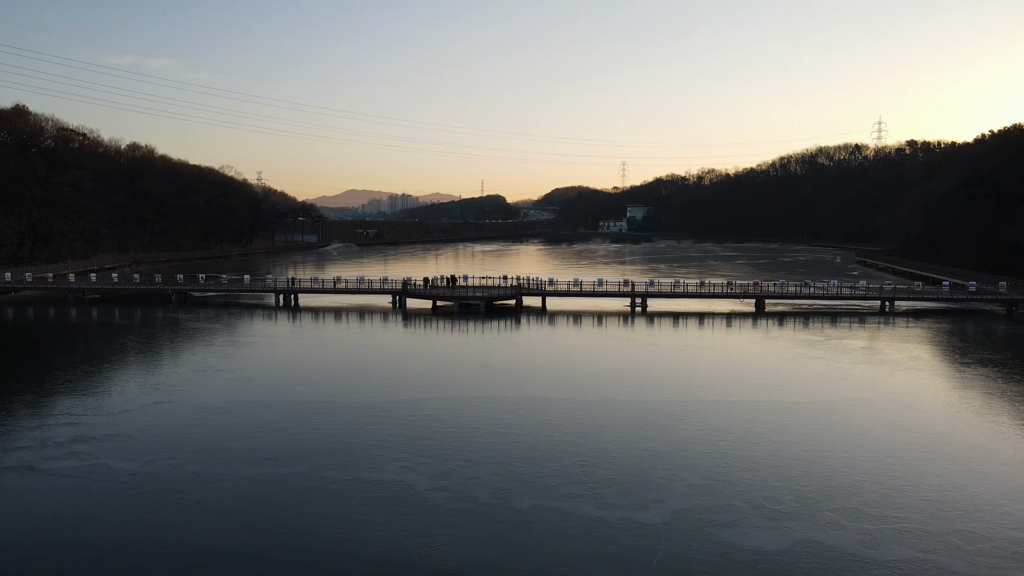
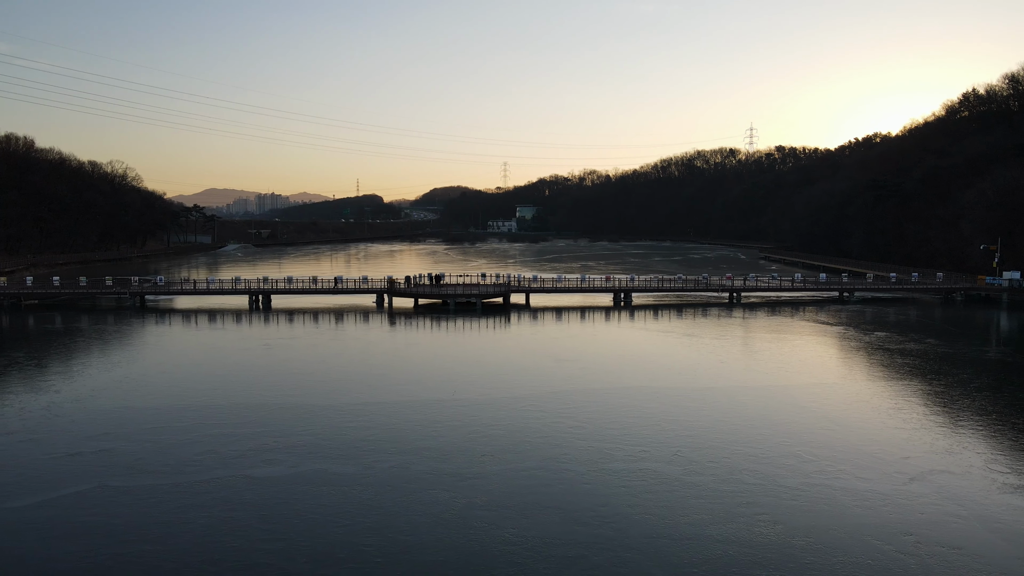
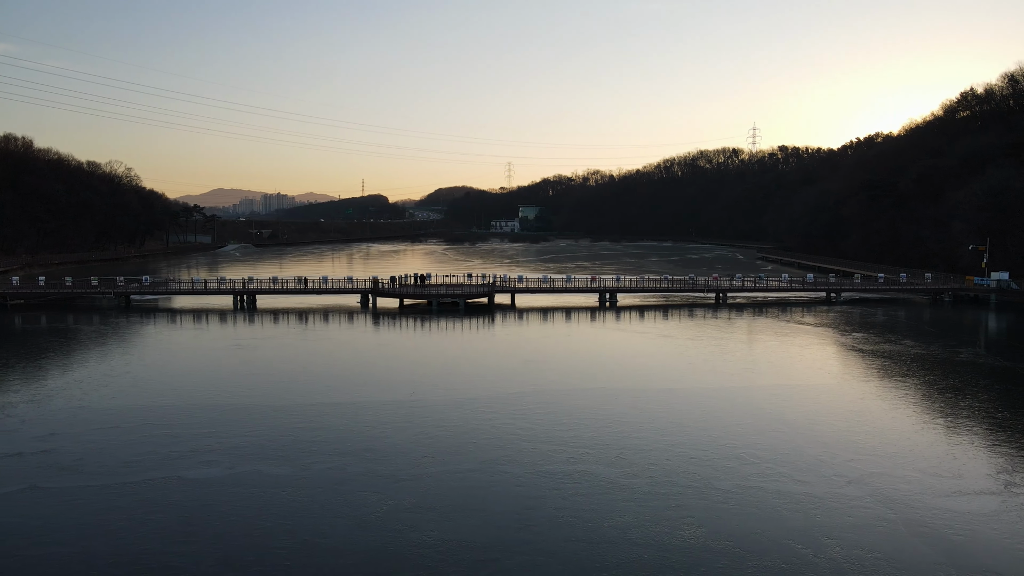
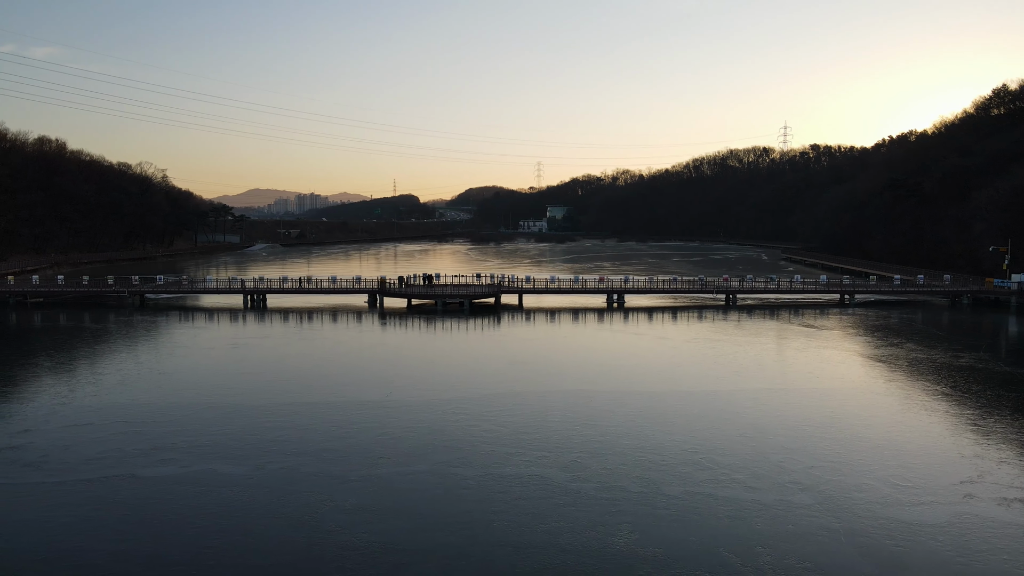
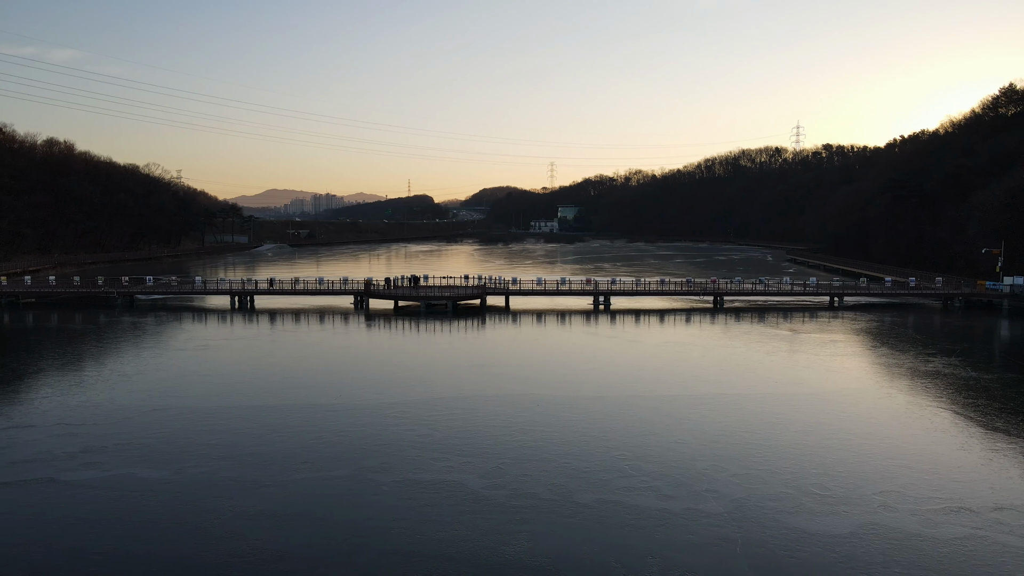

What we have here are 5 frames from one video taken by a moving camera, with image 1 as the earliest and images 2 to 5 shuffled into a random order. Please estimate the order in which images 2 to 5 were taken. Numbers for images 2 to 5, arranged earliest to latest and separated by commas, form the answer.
5, 4, 3, 2
